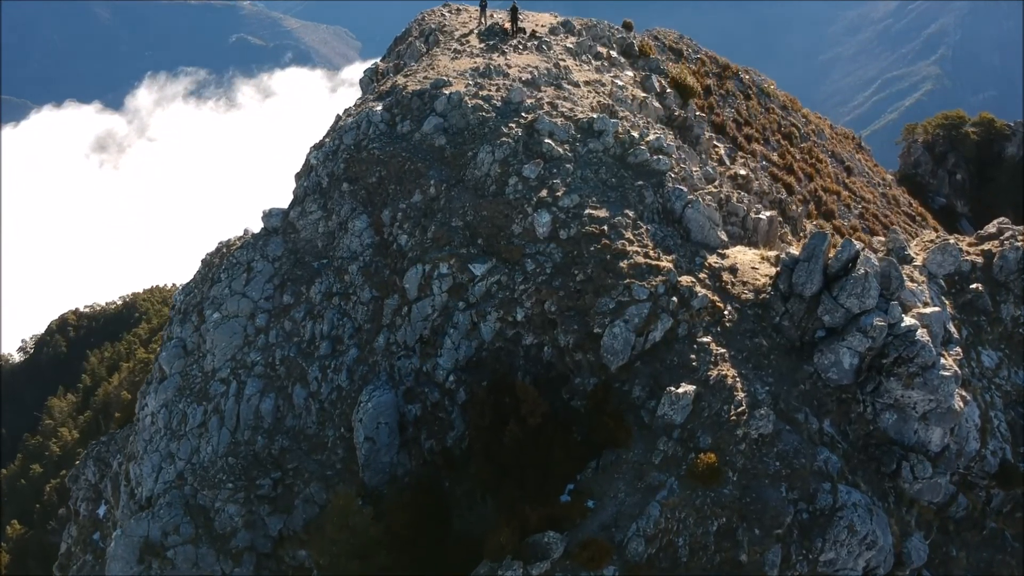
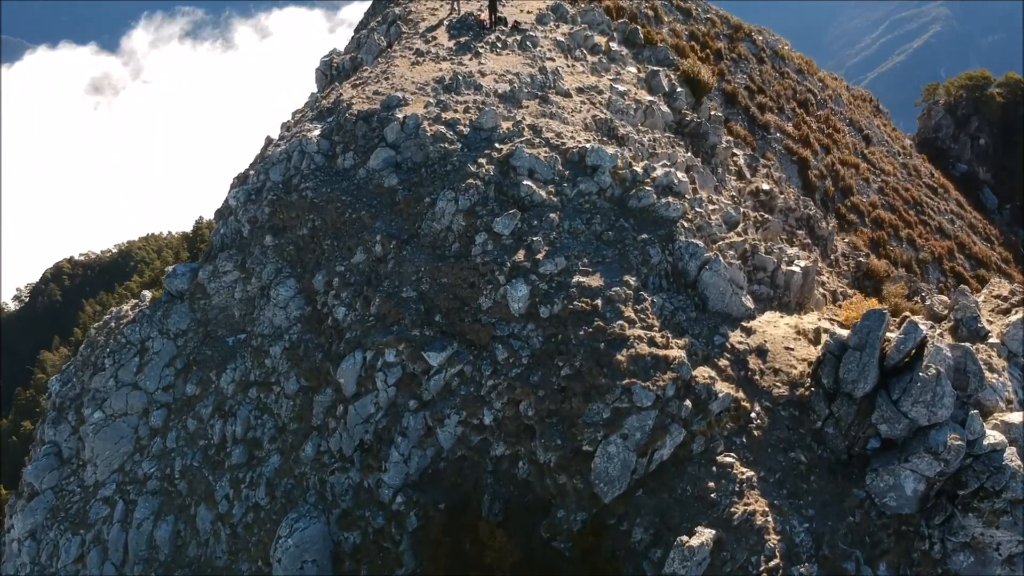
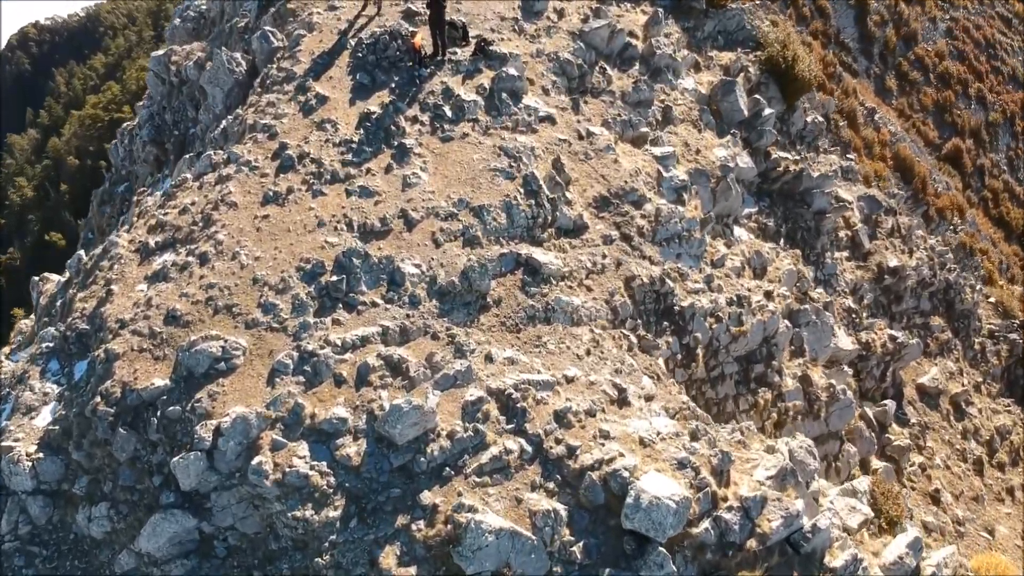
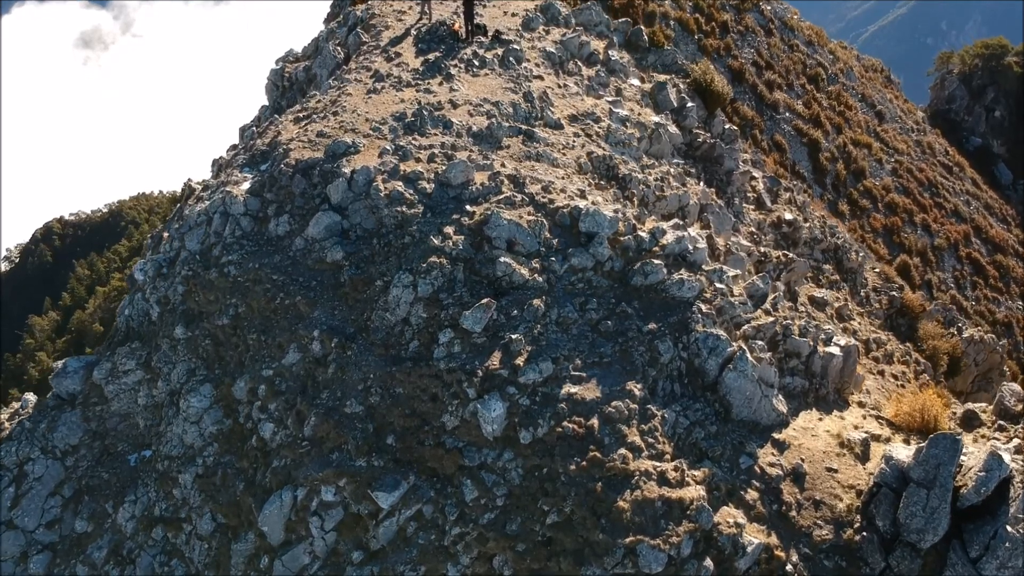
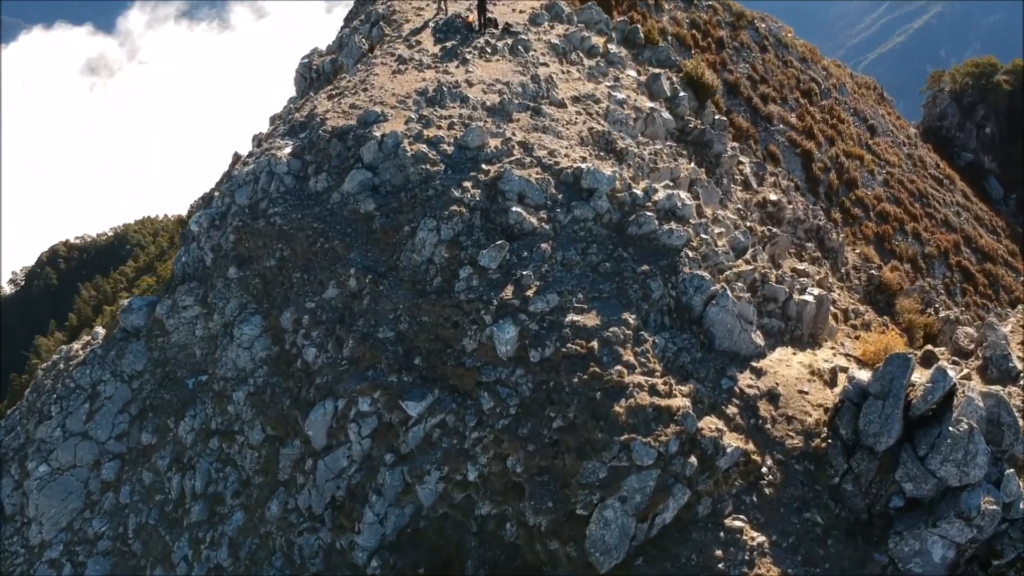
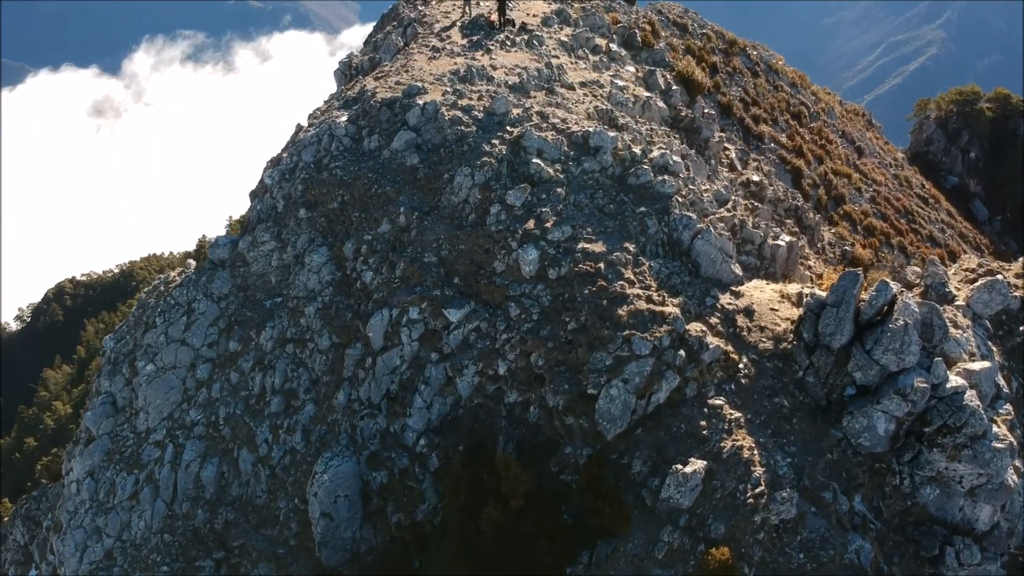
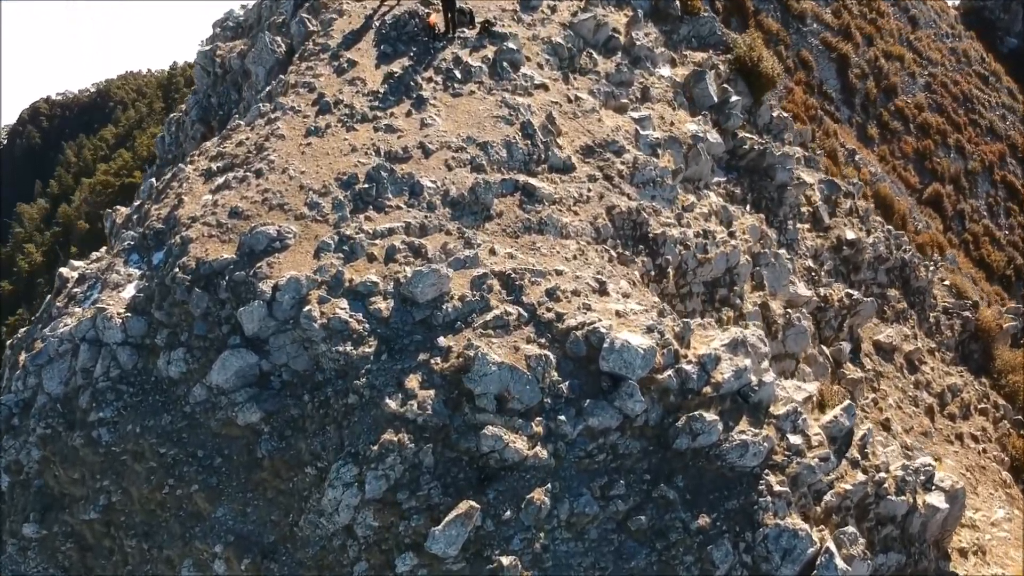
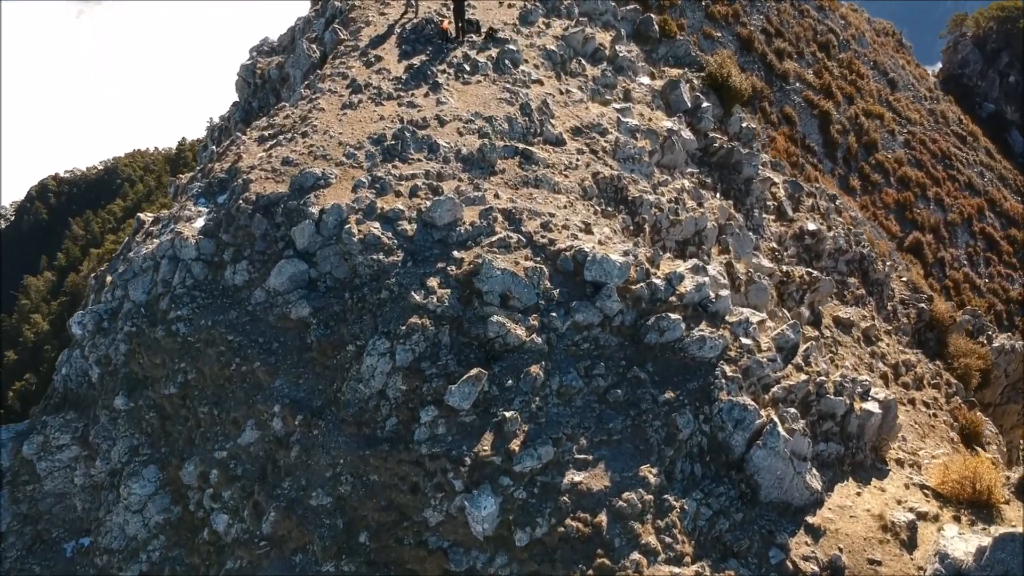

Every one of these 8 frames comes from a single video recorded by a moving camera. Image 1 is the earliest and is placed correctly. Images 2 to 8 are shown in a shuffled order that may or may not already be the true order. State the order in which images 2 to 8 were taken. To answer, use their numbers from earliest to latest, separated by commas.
6, 2, 5, 4, 8, 7, 3
